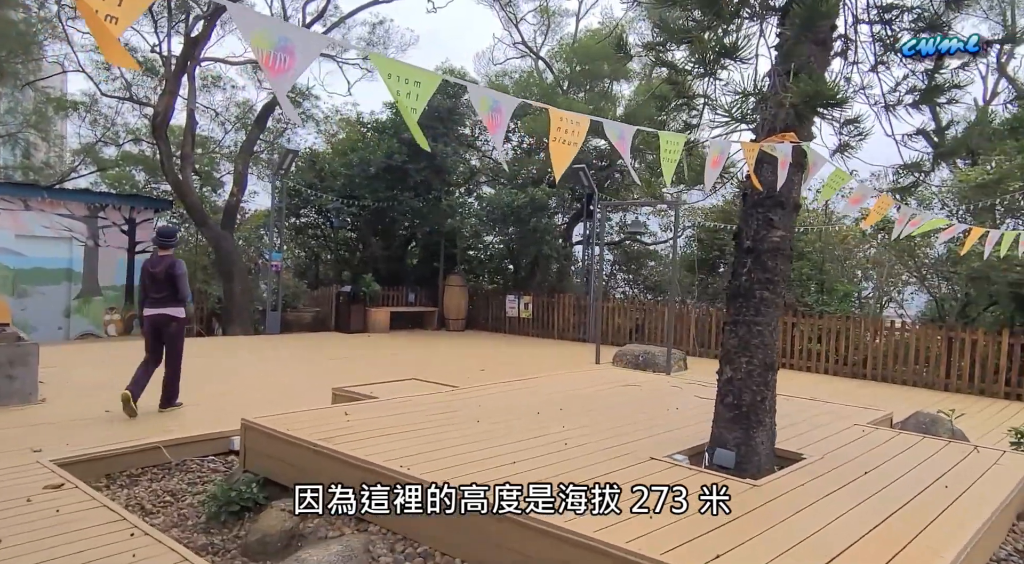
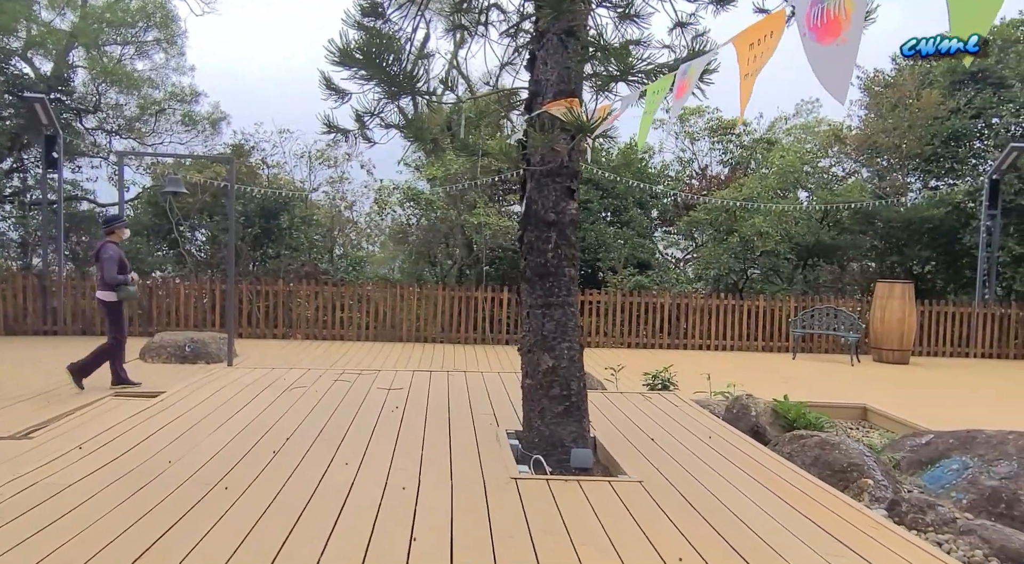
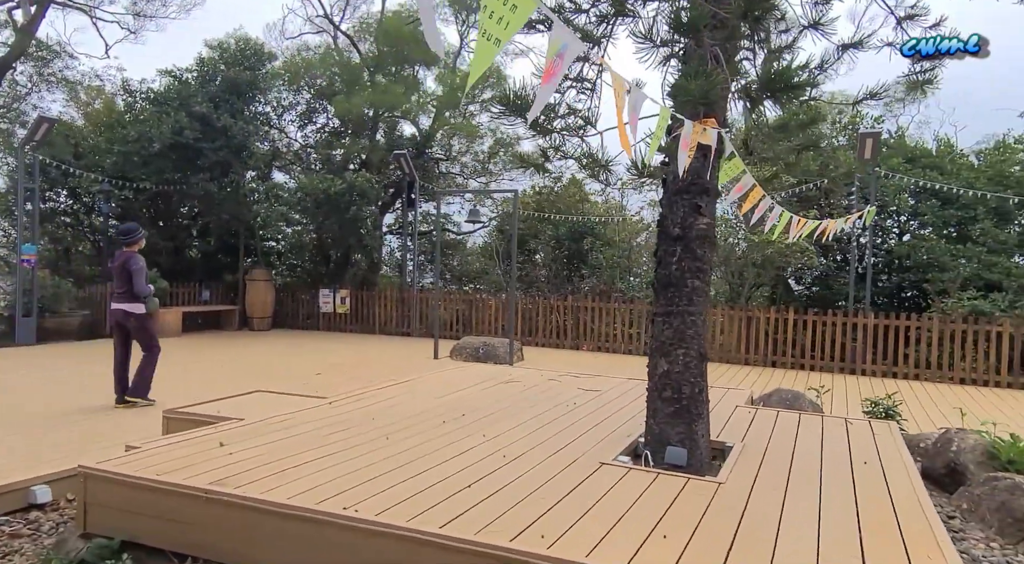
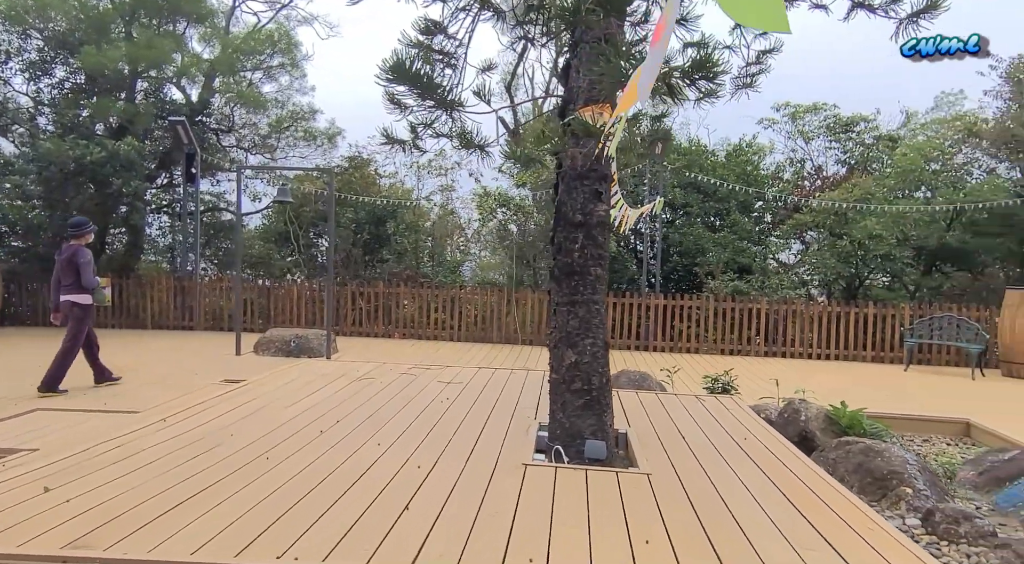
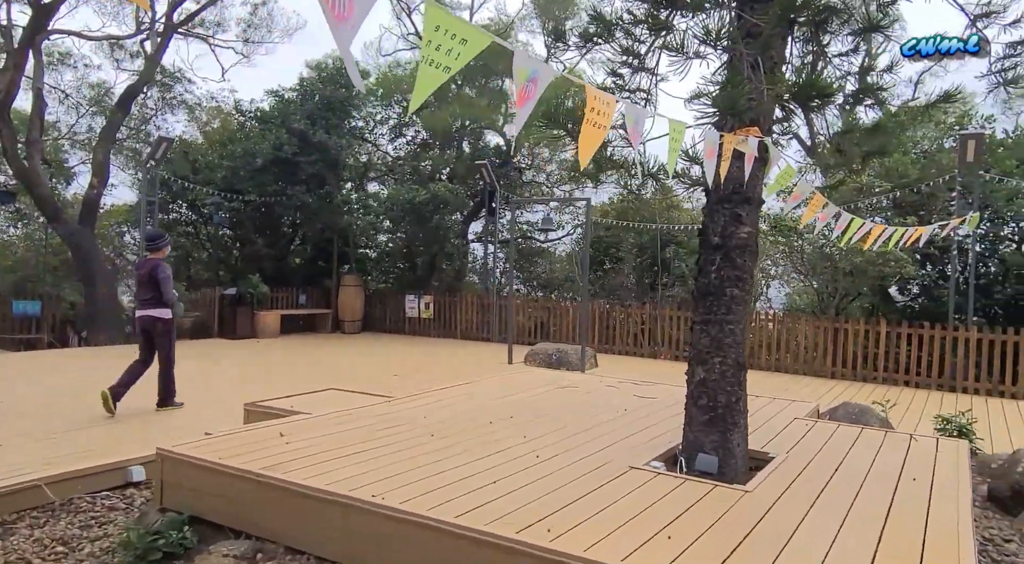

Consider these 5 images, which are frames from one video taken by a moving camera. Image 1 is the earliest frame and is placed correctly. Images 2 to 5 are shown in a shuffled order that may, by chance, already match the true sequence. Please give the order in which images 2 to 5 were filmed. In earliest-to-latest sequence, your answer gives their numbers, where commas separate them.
5, 3, 4, 2
